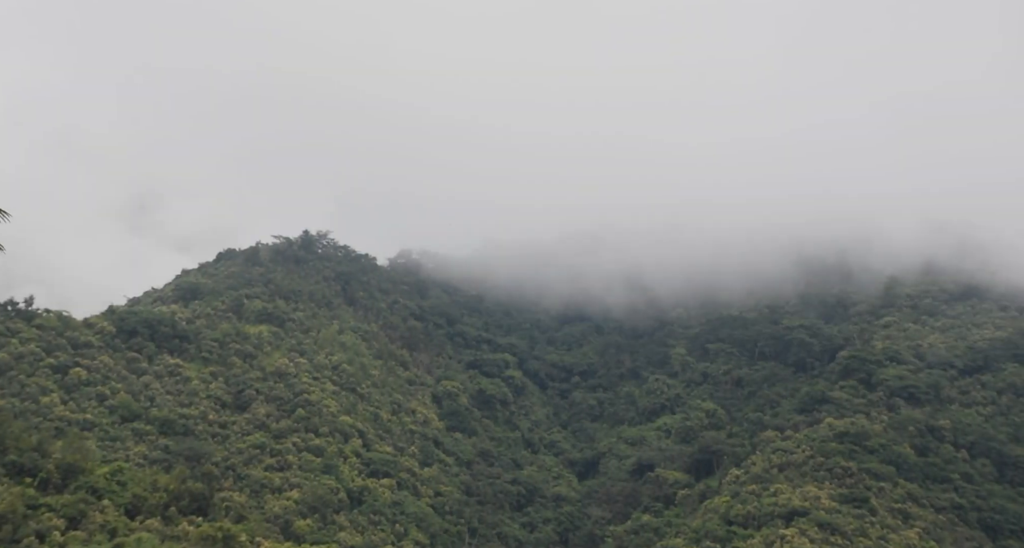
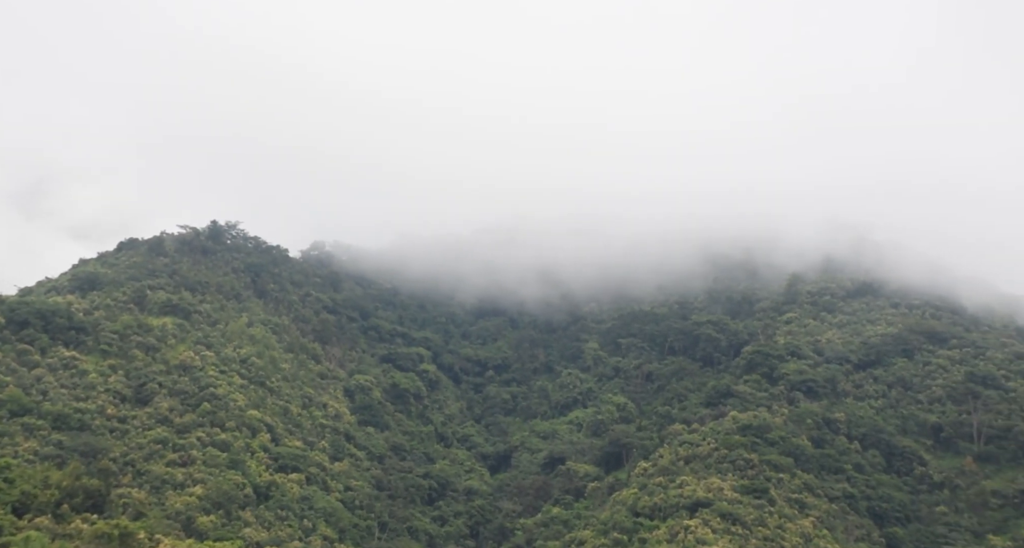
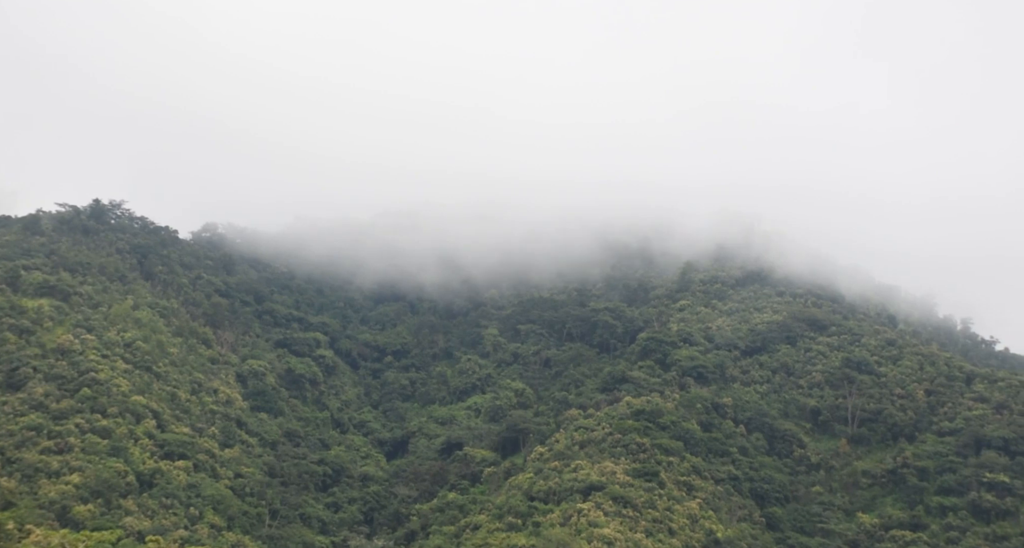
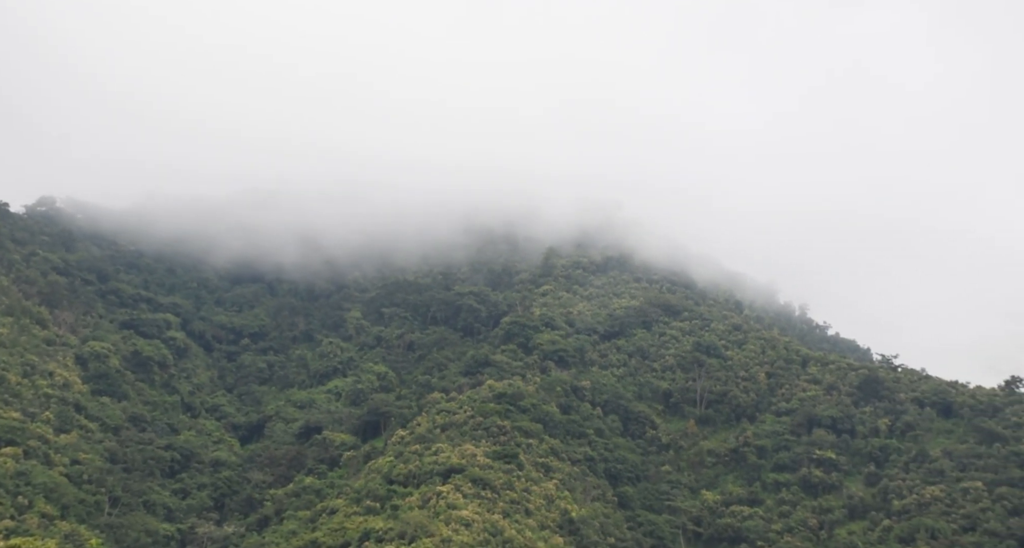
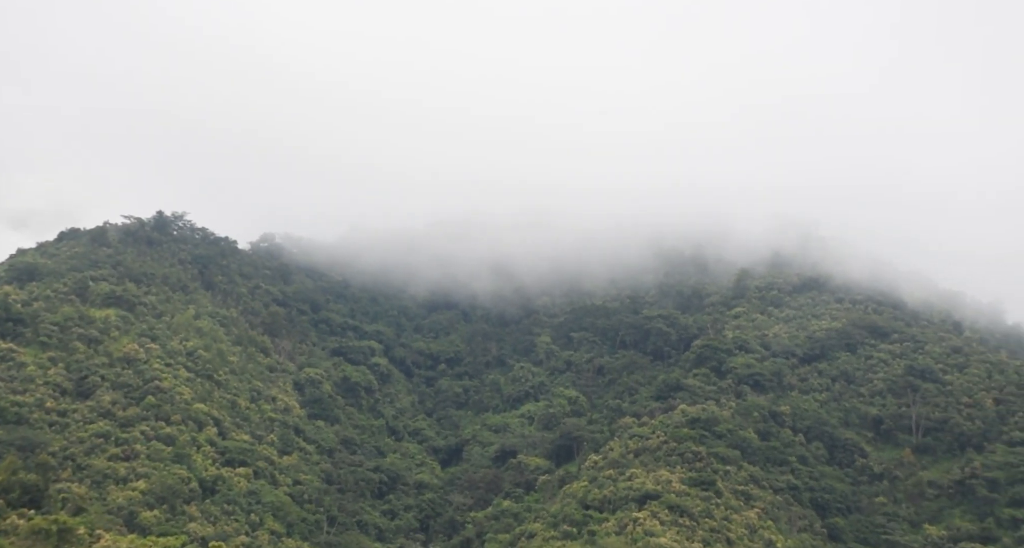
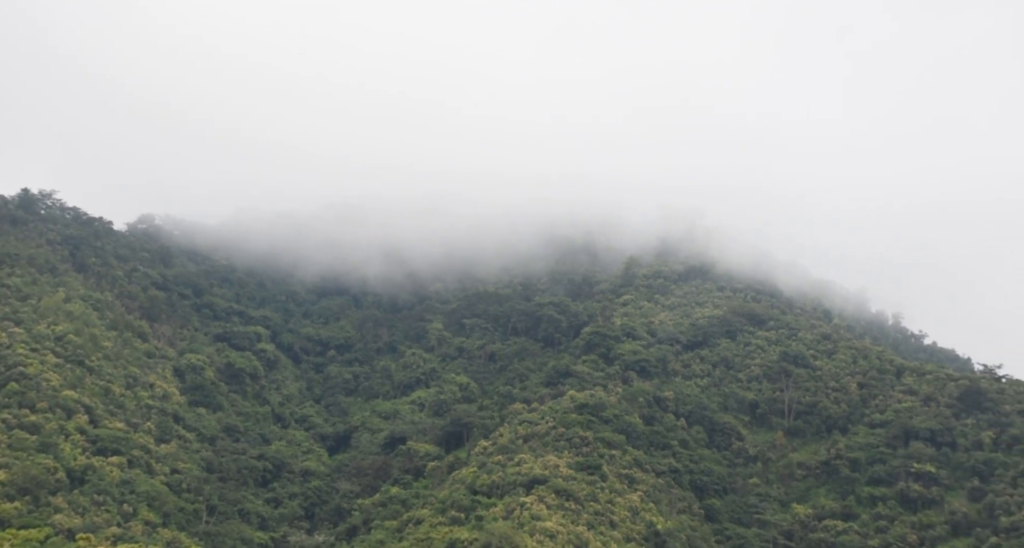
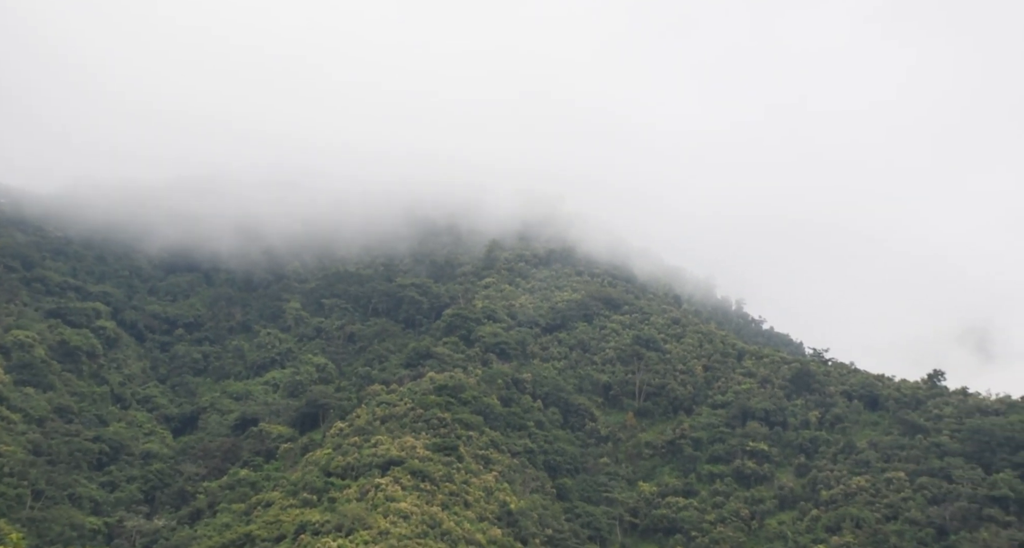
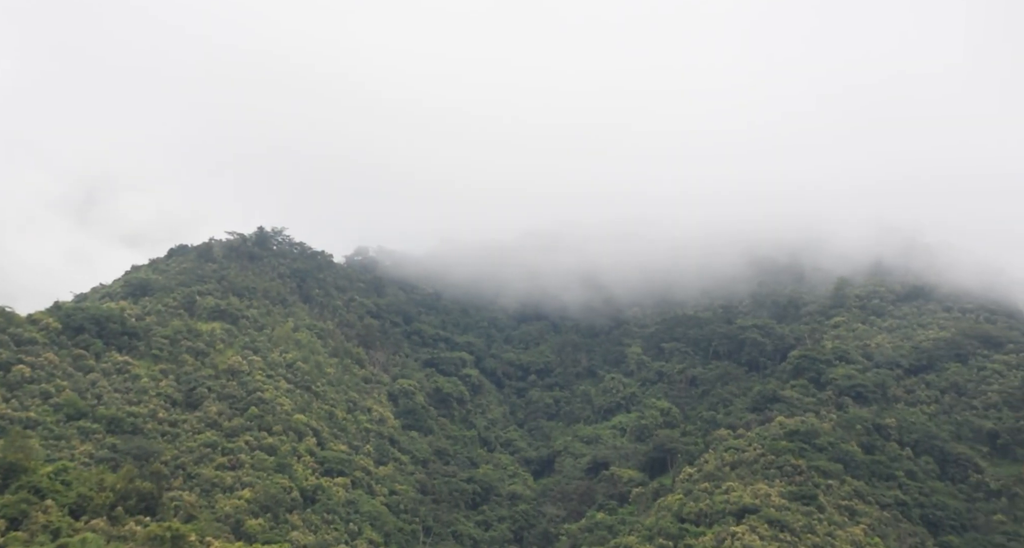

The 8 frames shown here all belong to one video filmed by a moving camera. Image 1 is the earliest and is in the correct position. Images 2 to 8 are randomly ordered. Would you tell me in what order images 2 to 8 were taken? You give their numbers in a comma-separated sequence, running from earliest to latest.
8, 2, 5, 3, 6, 4, 7
